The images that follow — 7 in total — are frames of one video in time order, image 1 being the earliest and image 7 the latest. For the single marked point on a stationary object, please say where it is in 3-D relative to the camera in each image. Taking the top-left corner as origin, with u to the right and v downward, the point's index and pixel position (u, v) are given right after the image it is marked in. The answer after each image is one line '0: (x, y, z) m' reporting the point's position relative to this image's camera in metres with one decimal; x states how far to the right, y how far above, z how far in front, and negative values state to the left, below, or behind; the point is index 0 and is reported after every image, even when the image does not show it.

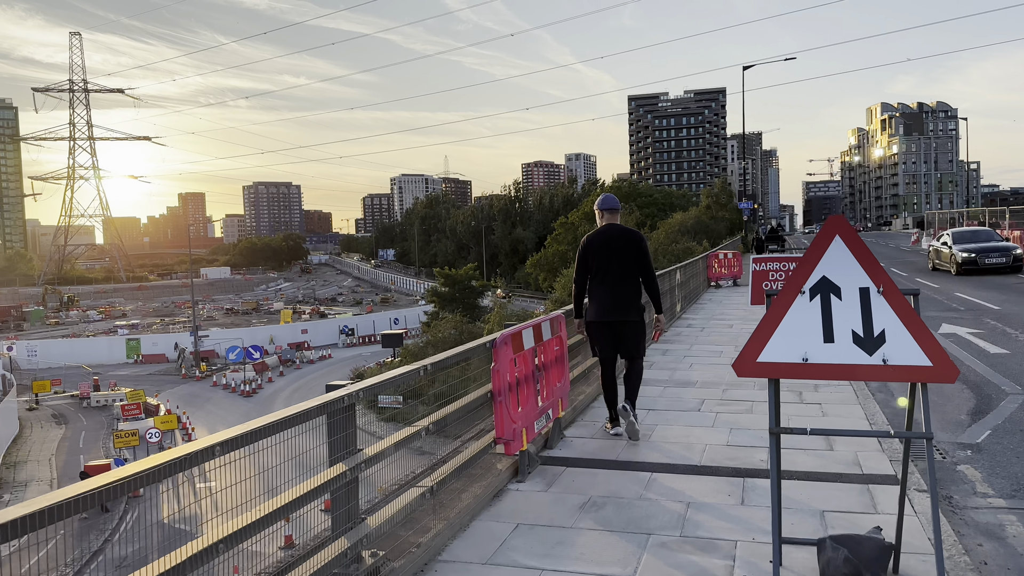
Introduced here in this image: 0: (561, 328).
0: (+0.4, -0.3, +5.2) m
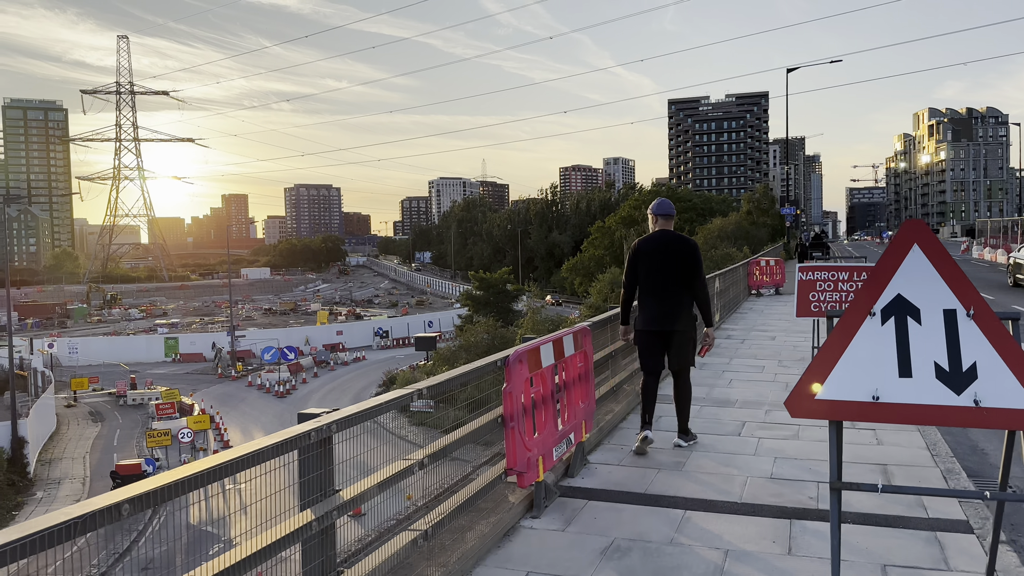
0: (+0.5, -0.4, +4.7) m
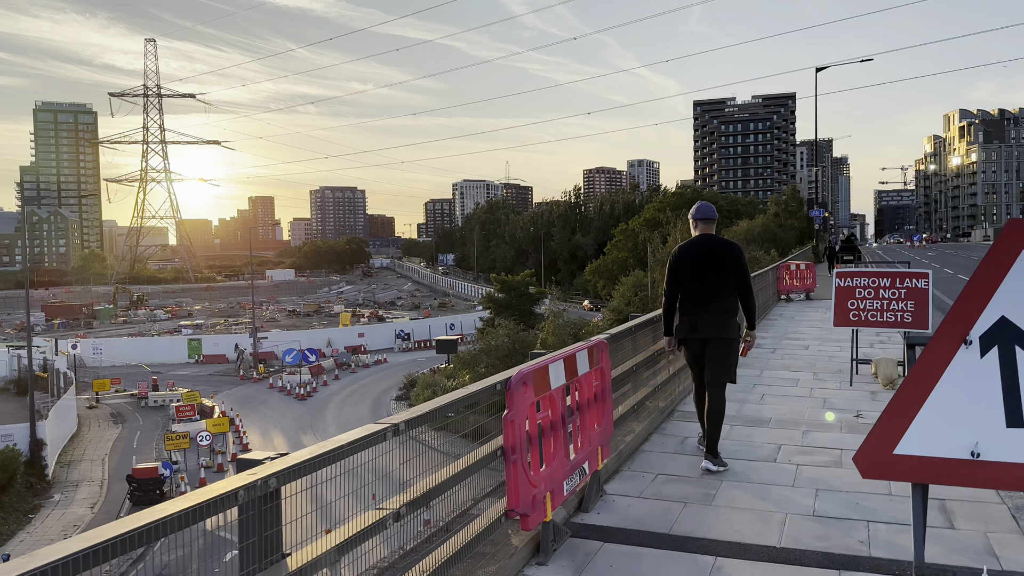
0: (+0.6, -0.4, +4.2) m
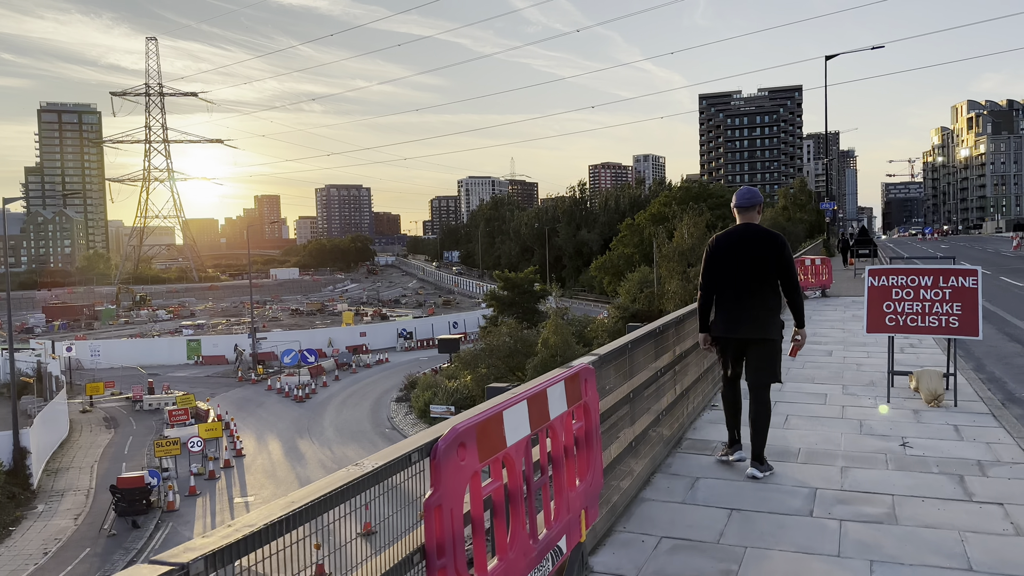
0: (+0.4, -0.5, +3.2) m
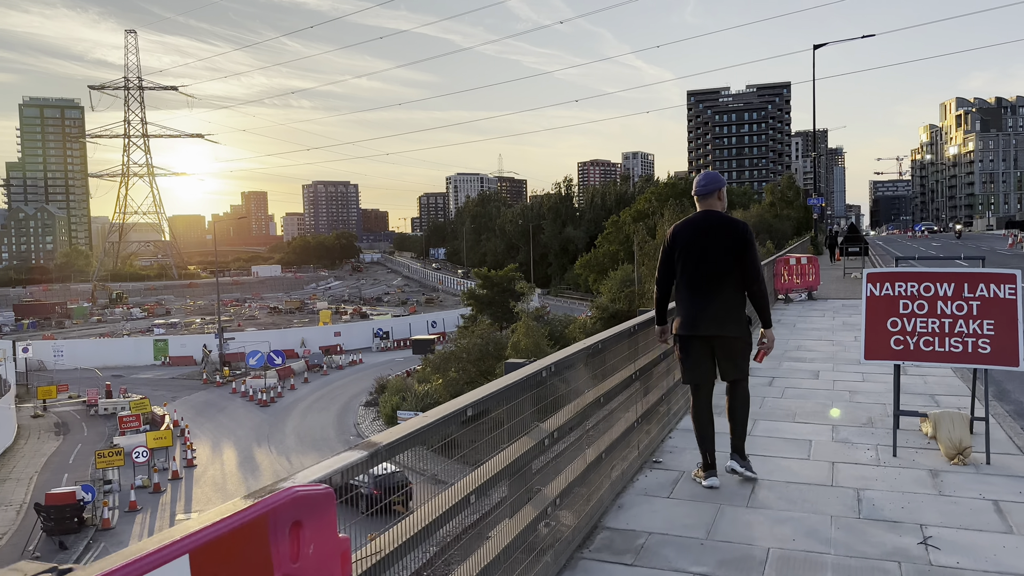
0: (-0.5, -0.6, +1.5) m
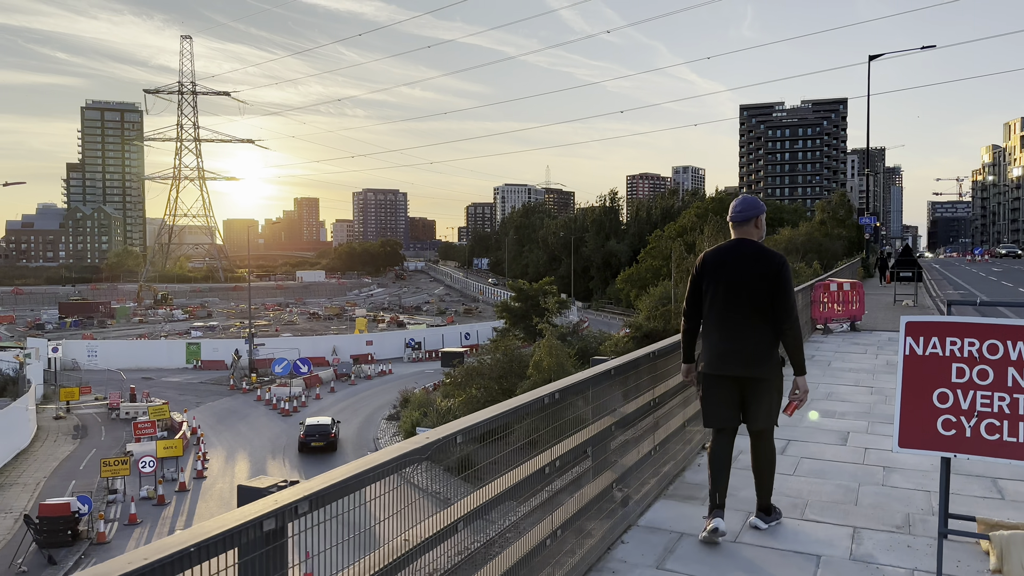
0: (-1.2, -0.7, +0.3) m
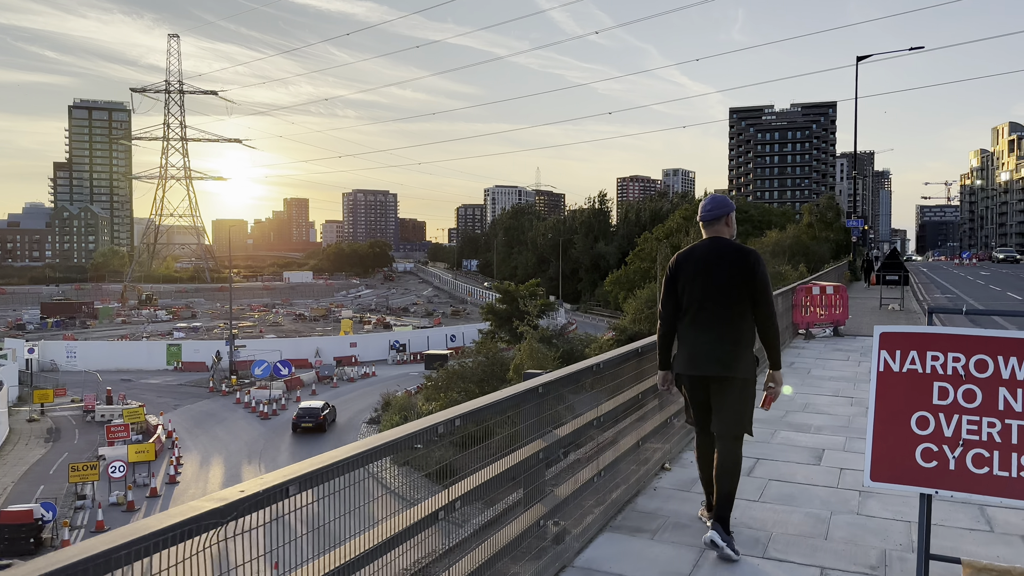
0: (-1.6, -0.7, -0.2) m
